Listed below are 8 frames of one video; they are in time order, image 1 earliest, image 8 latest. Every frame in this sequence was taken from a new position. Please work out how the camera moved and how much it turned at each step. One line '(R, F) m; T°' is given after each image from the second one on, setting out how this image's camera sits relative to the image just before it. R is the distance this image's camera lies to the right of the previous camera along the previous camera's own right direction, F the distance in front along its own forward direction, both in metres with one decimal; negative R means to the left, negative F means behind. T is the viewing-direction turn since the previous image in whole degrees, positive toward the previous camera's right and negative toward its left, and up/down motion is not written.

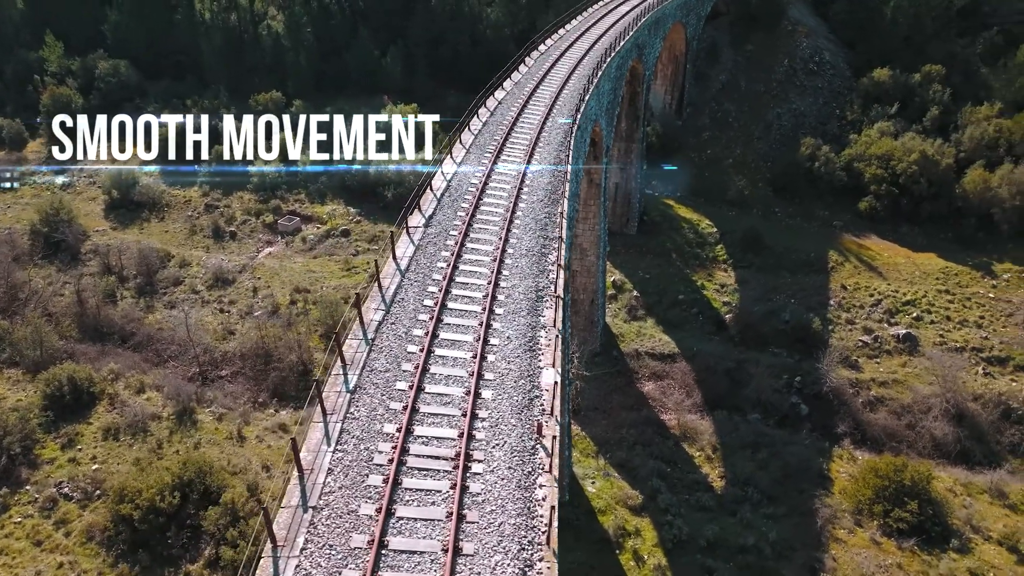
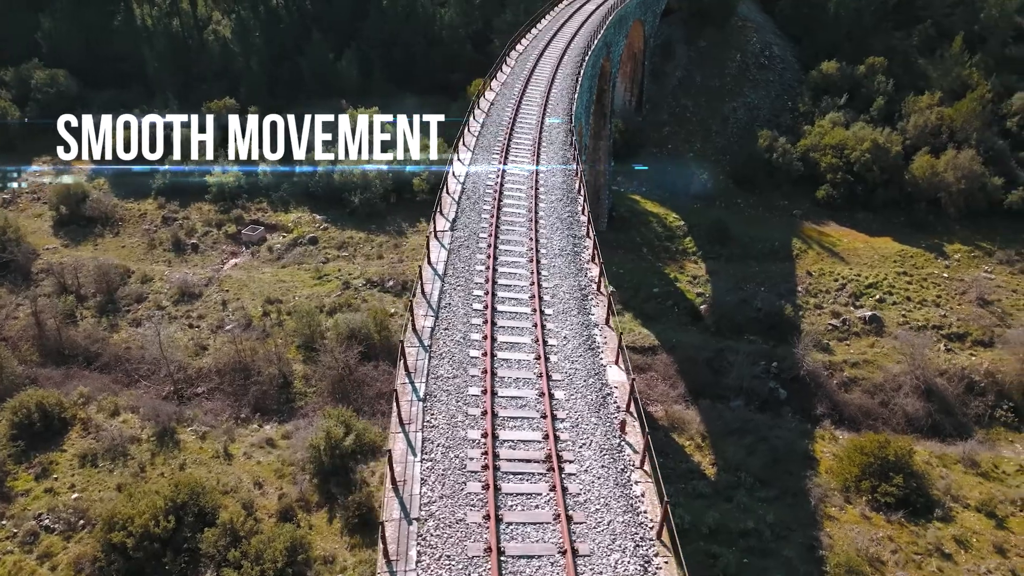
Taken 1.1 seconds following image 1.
(-1.0, 0.0) m; +4°
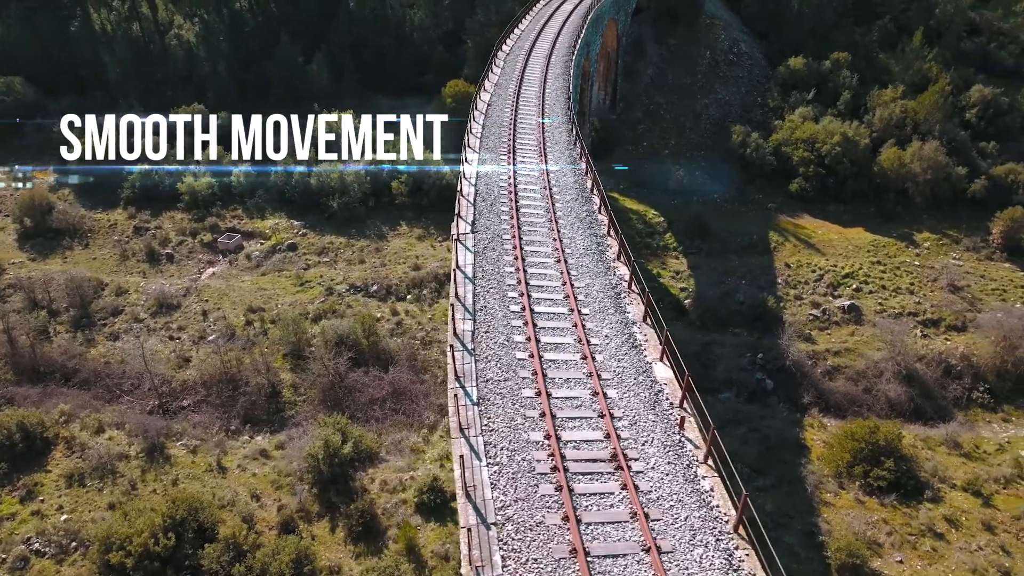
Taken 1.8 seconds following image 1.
(-0.7, 0.0) m; +3°
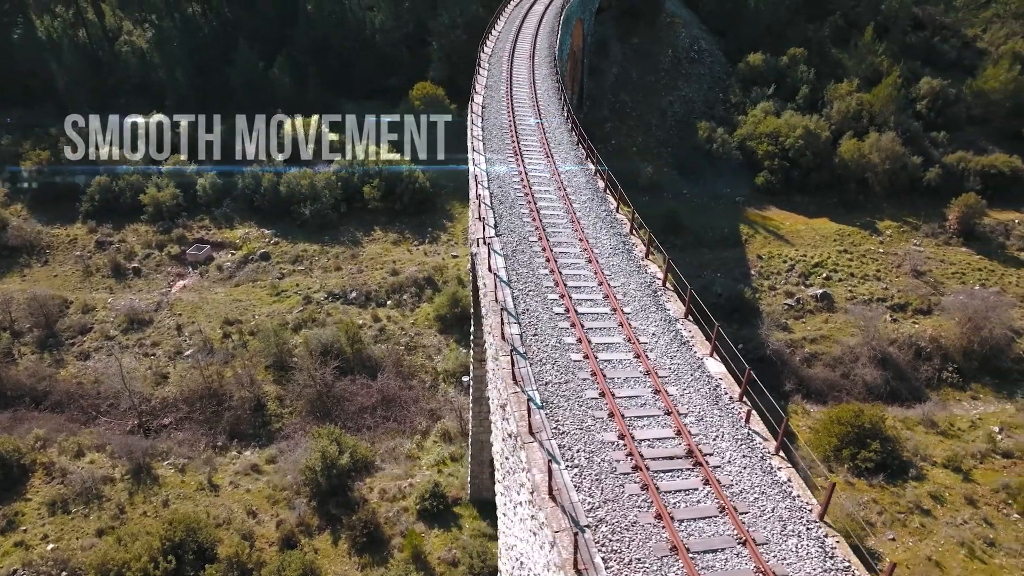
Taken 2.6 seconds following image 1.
(-0.9, 0.0) m; +4°
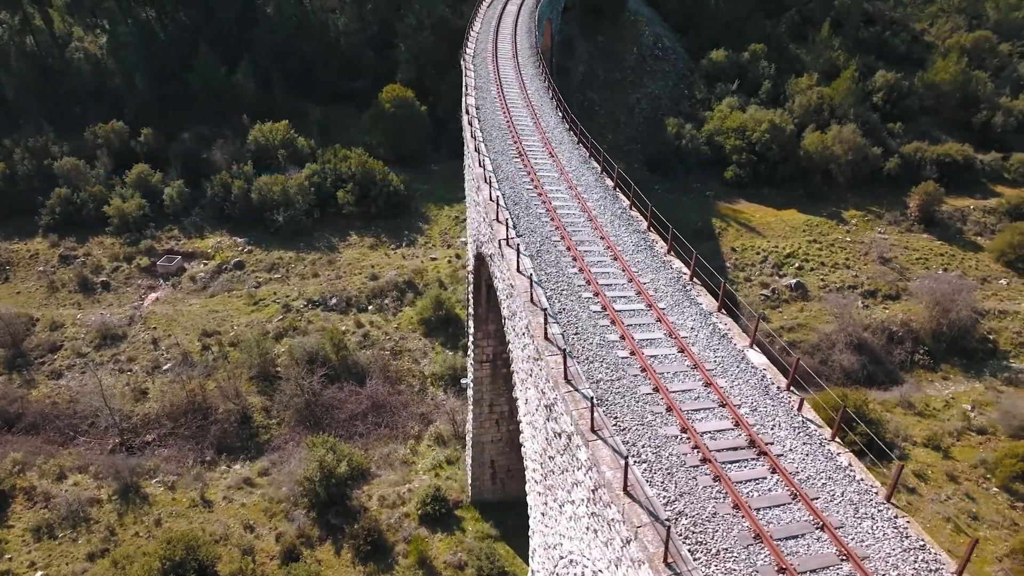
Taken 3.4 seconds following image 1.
(-0.8, 0.0) m; +3°
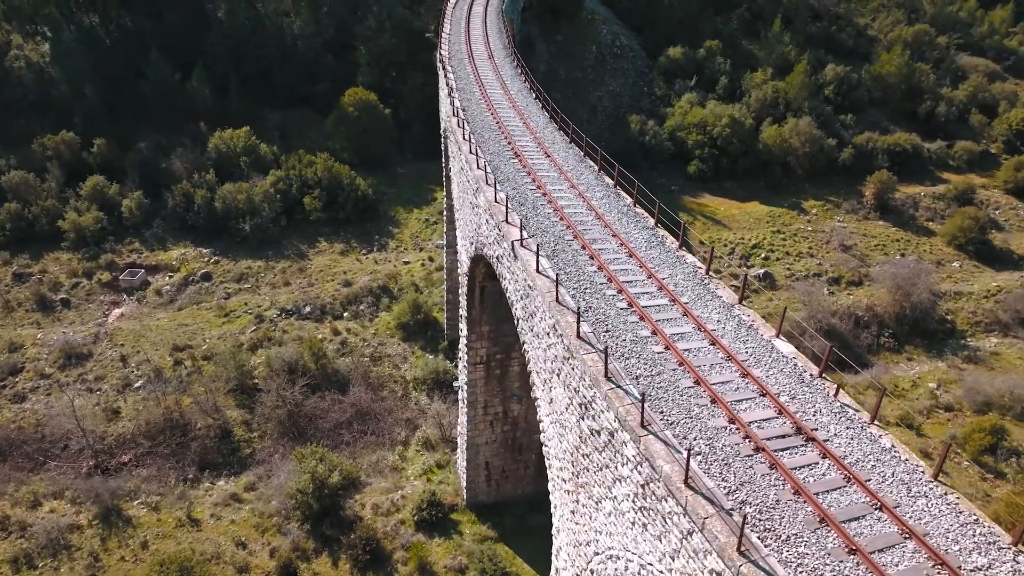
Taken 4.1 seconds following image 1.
(-0.7, 0.0) m; +4°
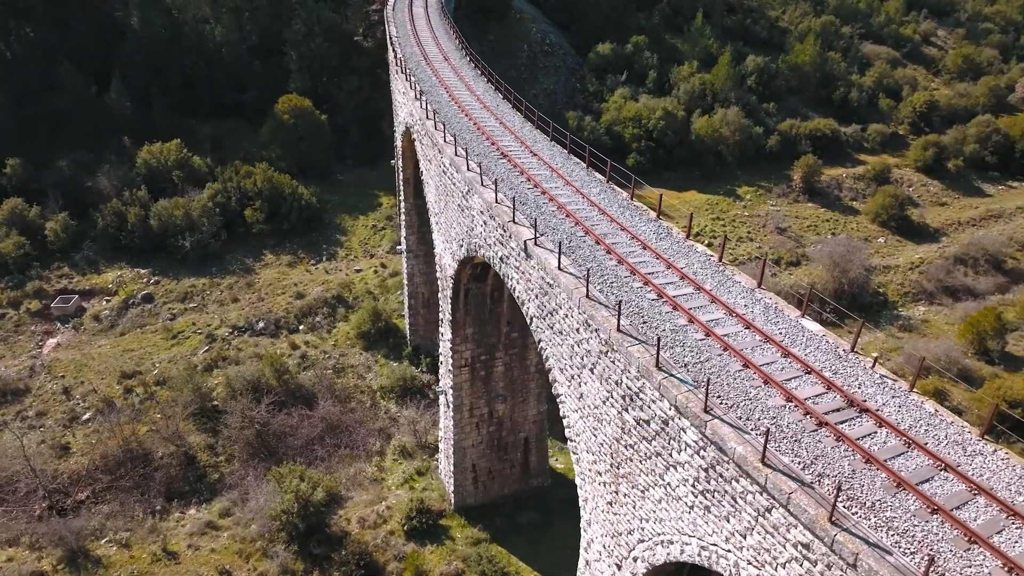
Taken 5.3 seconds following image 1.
(-1.1, 0.0) m; +6°
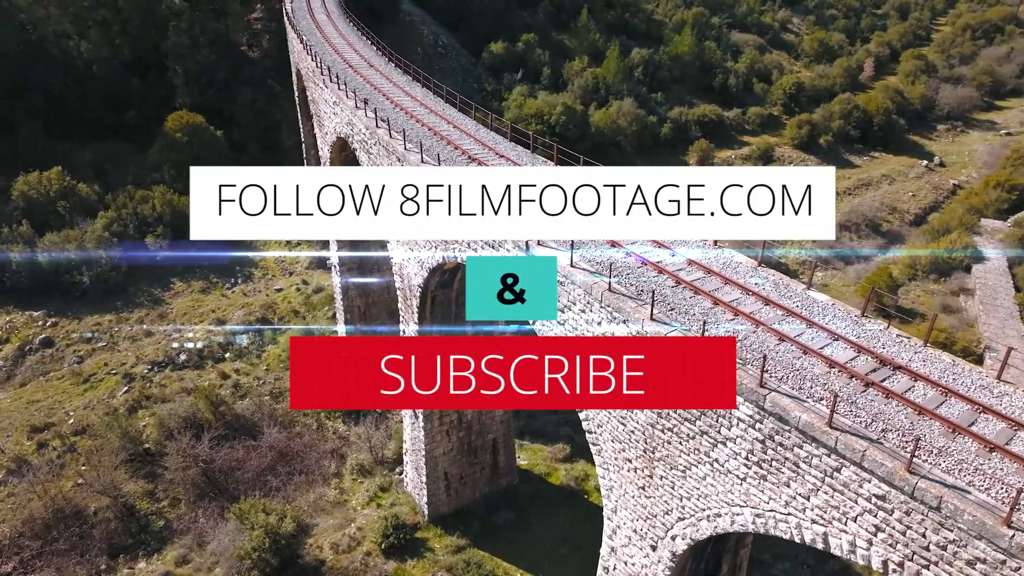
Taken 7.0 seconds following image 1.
(-1.4, +0.1) m; +9°
